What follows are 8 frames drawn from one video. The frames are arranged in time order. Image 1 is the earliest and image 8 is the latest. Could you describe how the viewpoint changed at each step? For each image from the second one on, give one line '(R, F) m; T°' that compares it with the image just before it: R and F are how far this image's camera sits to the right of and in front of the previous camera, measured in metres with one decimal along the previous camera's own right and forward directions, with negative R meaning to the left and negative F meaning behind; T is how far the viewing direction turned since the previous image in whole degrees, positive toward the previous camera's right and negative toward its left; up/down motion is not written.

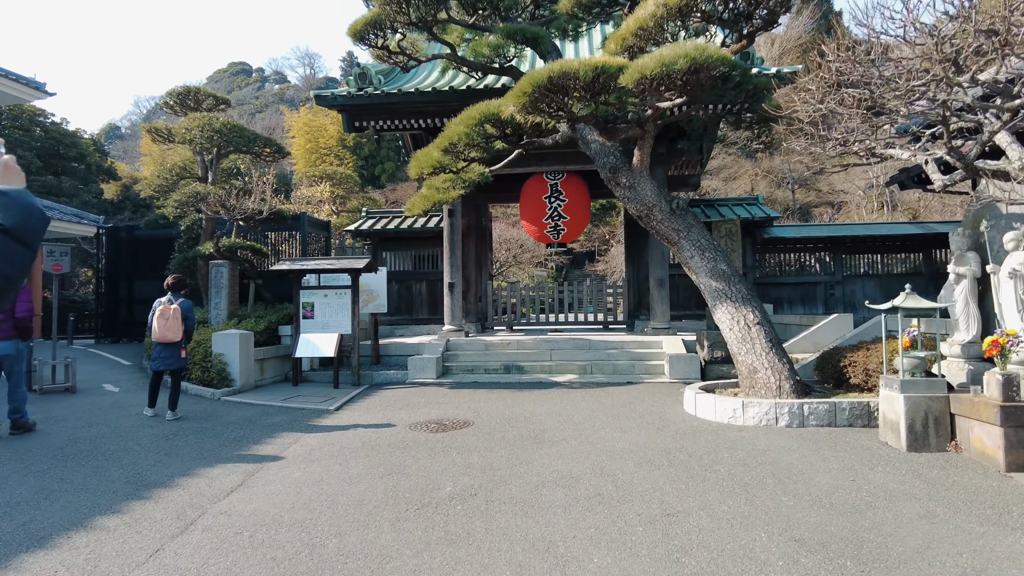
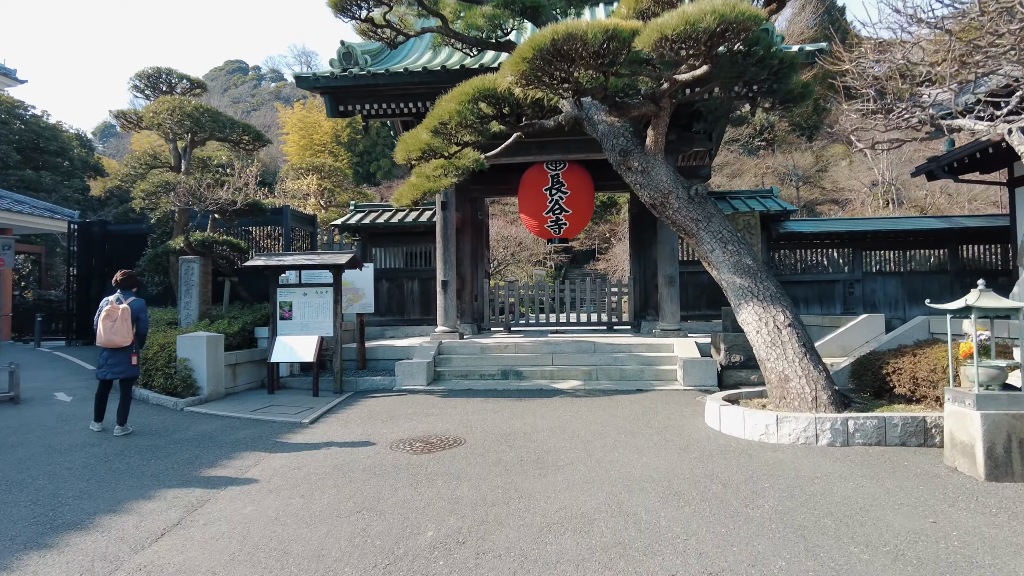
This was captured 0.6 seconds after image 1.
(0.0, +0.8) m; 0°
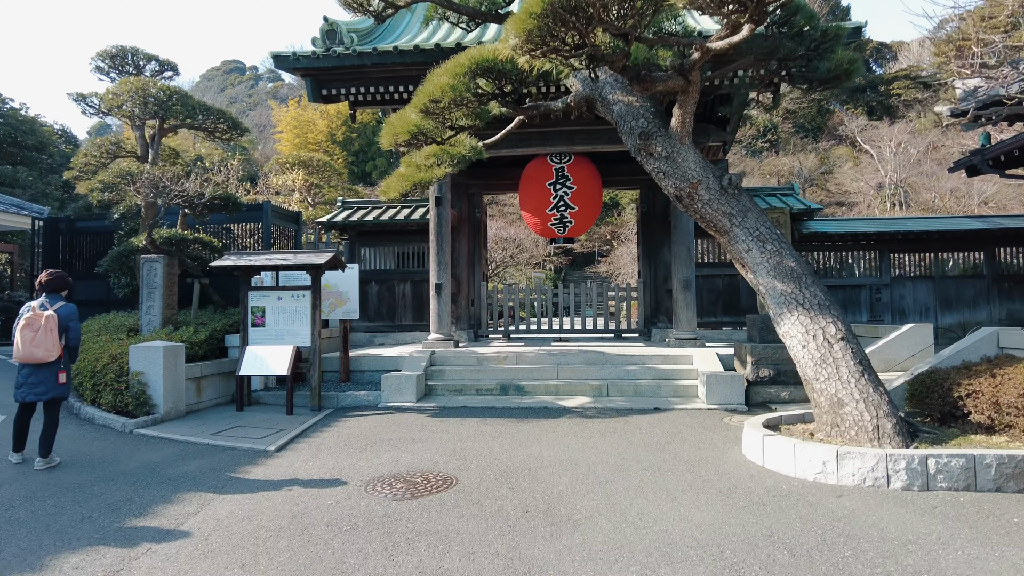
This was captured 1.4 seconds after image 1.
(0.0, +0.9) m; 0°
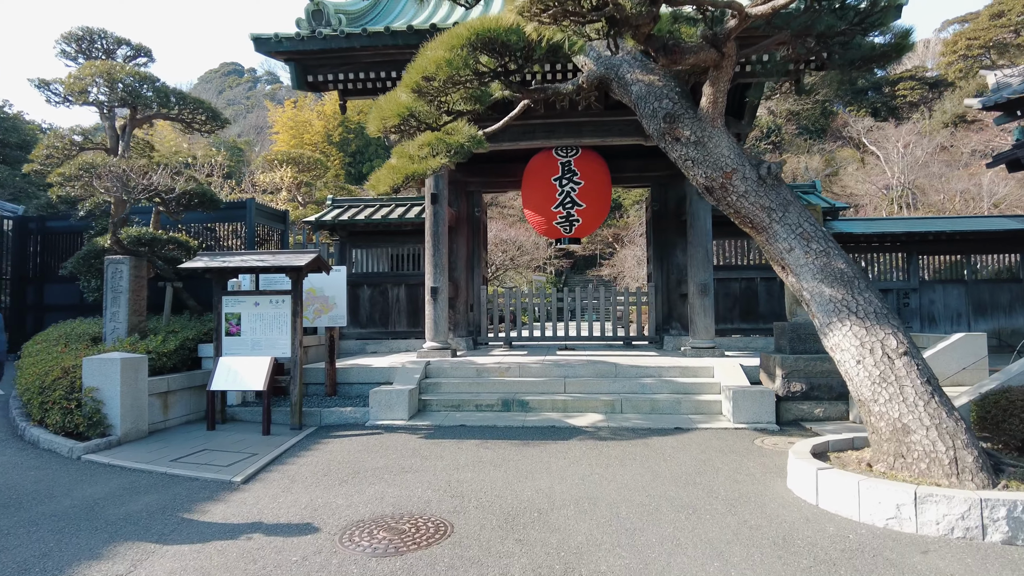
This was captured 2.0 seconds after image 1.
(0.0, +0.7) m; 0°
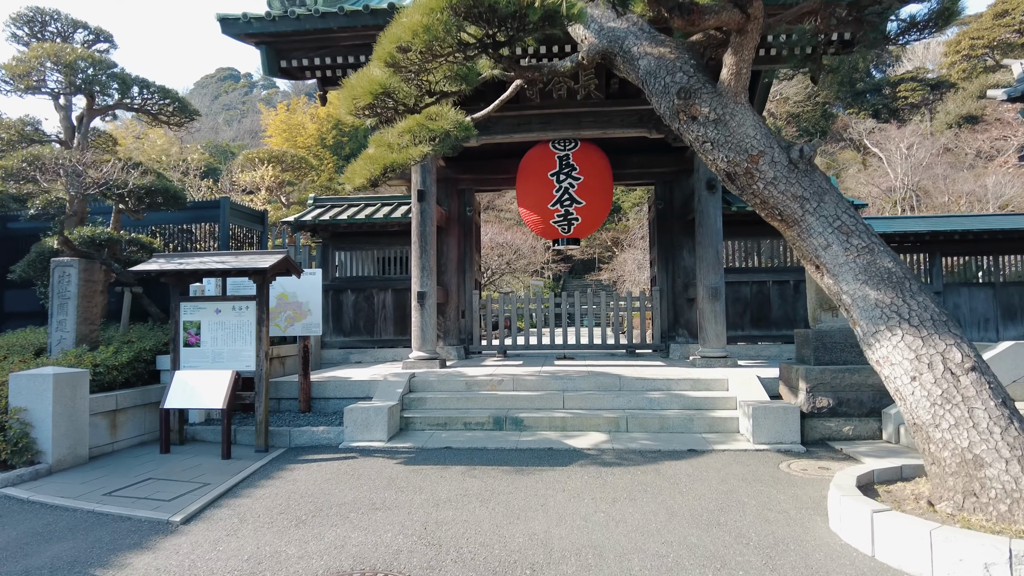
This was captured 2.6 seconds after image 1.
(+0.1, +0.7) m; 0°
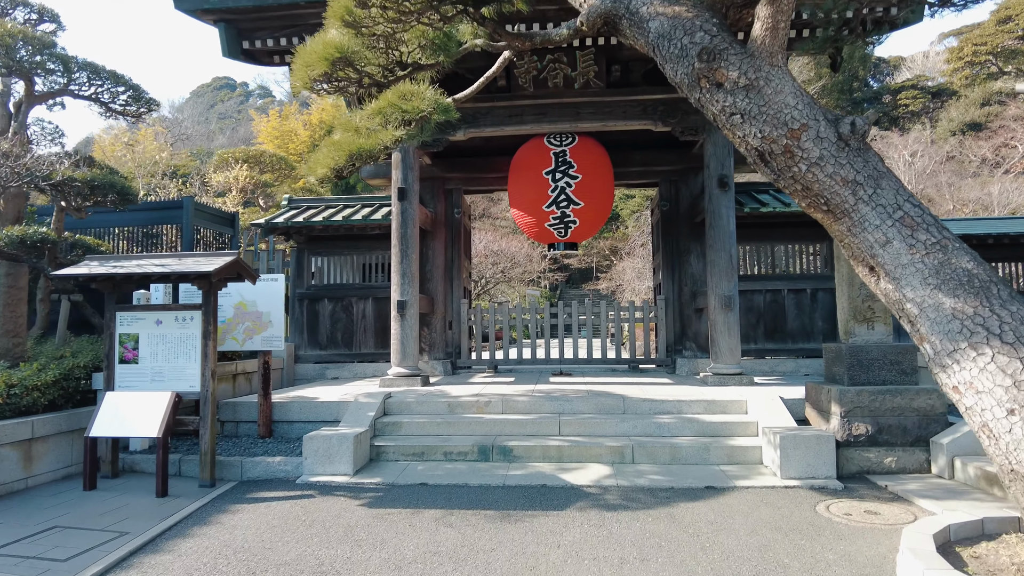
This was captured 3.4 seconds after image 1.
(+0.1, +0.8) m; 0°
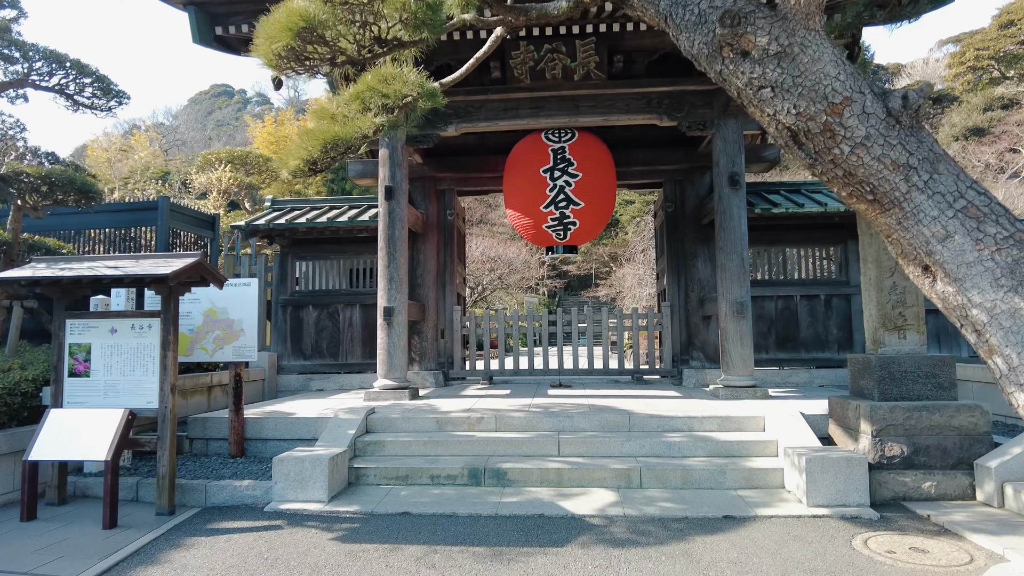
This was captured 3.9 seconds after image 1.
(0.0, +0.5) m; 0°
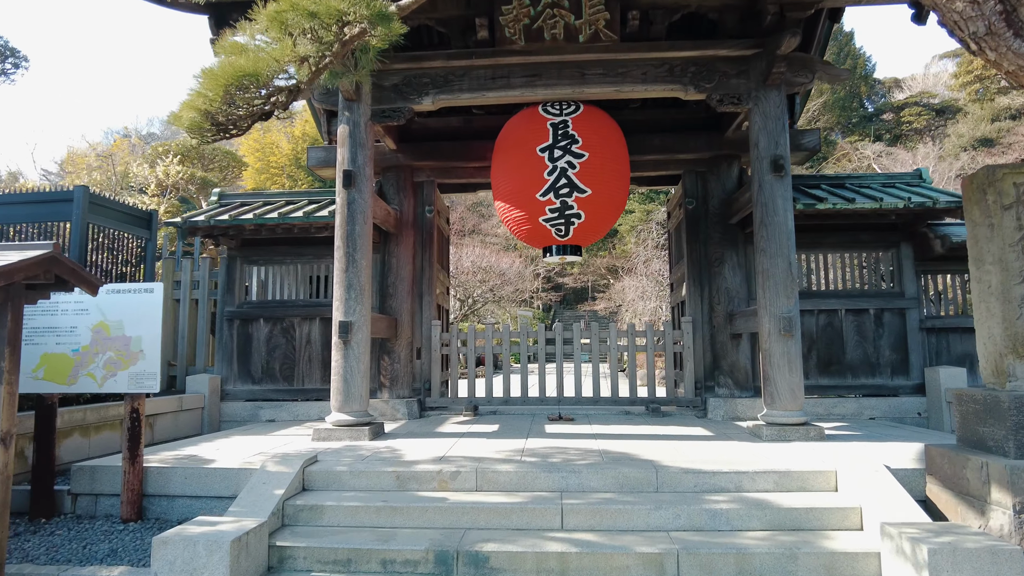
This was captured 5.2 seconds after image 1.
(0.0, +1.3) m; +1°
